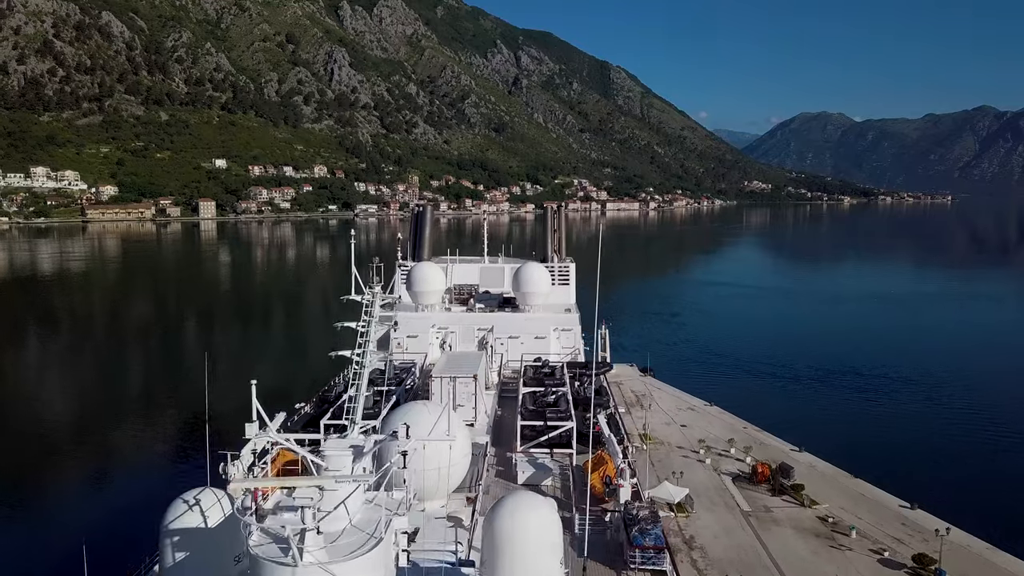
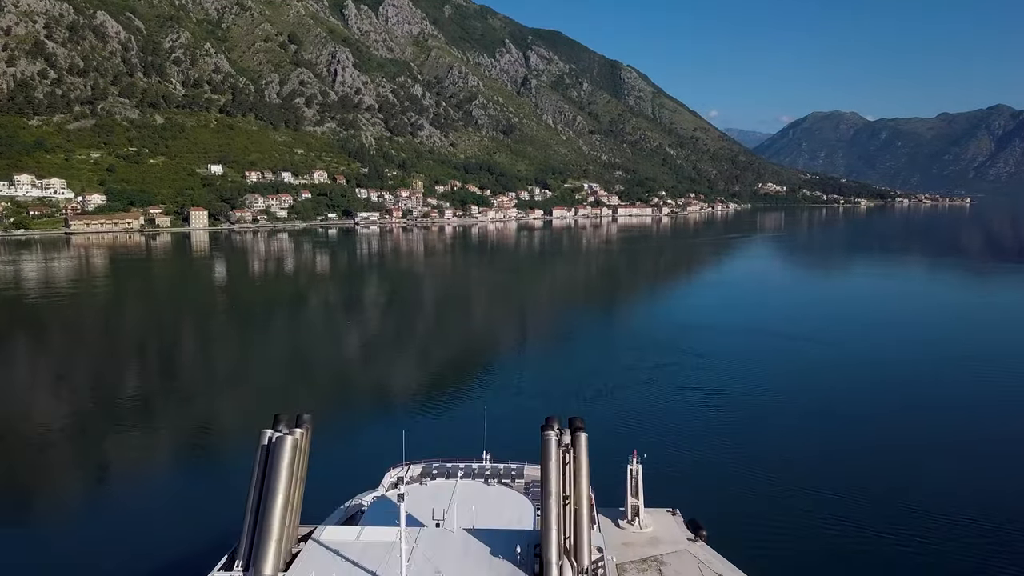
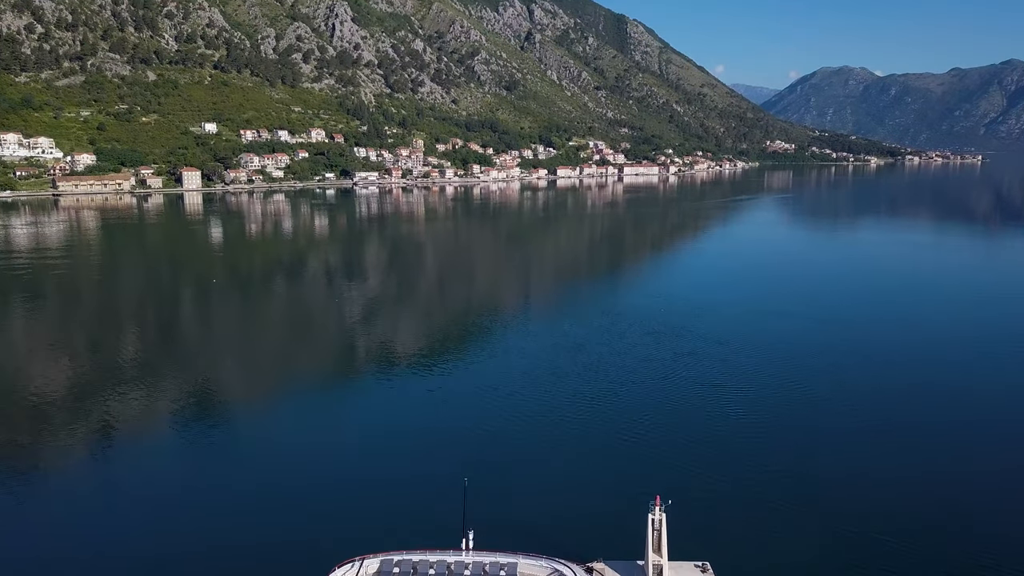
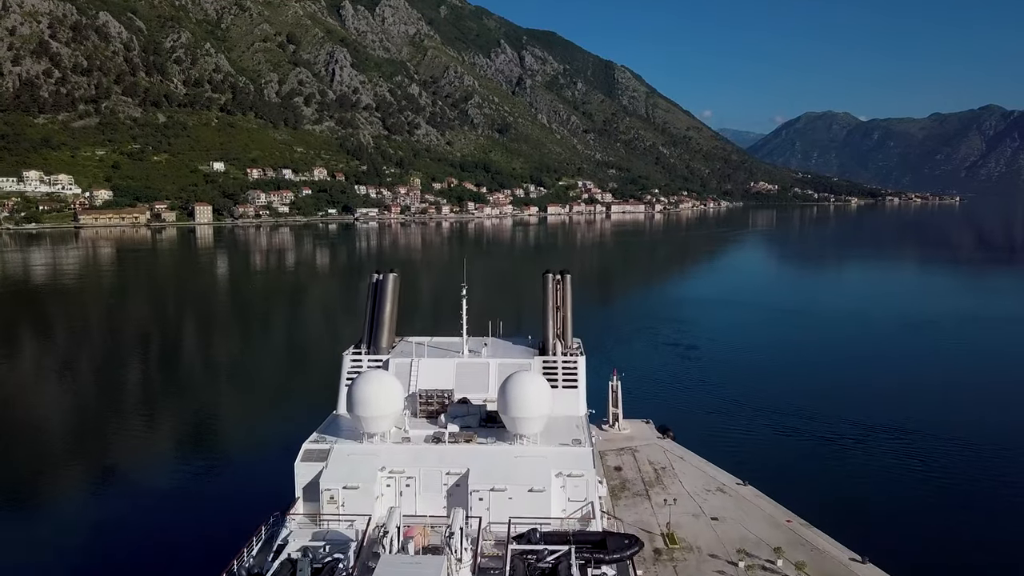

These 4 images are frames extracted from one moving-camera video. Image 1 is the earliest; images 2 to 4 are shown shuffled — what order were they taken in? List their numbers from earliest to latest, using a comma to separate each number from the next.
4, 2, 3
